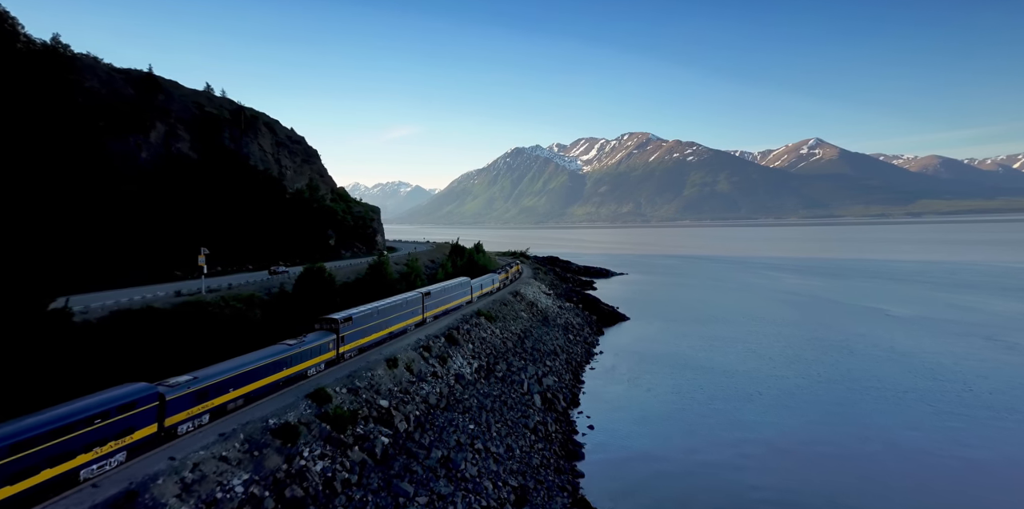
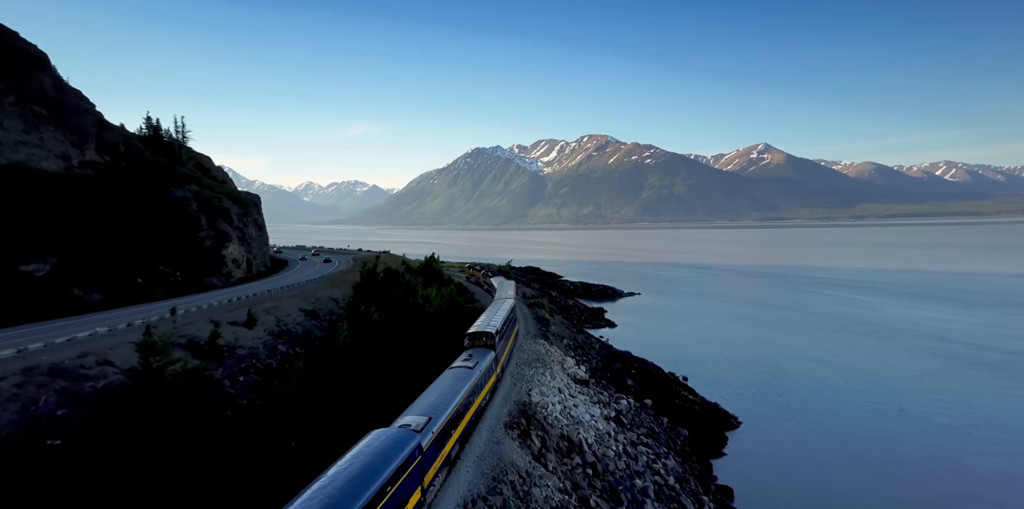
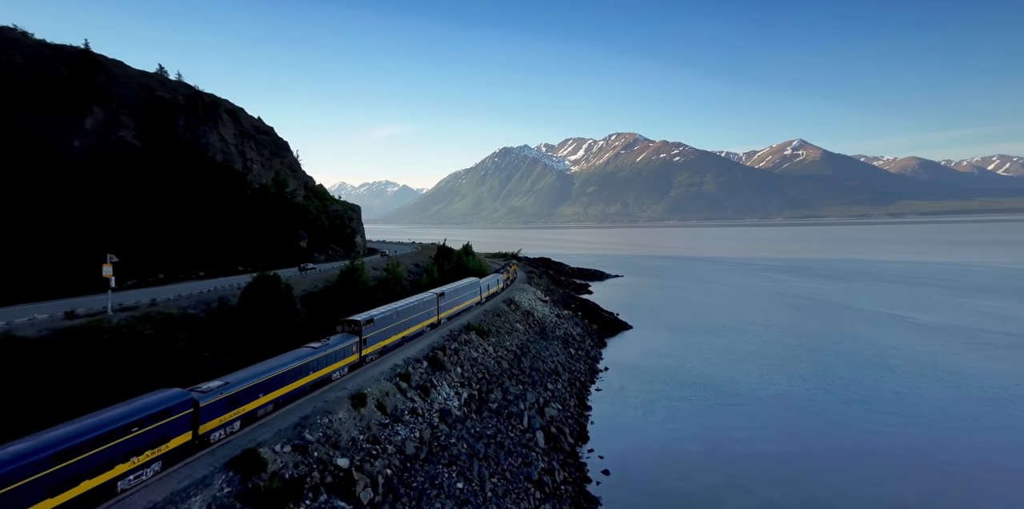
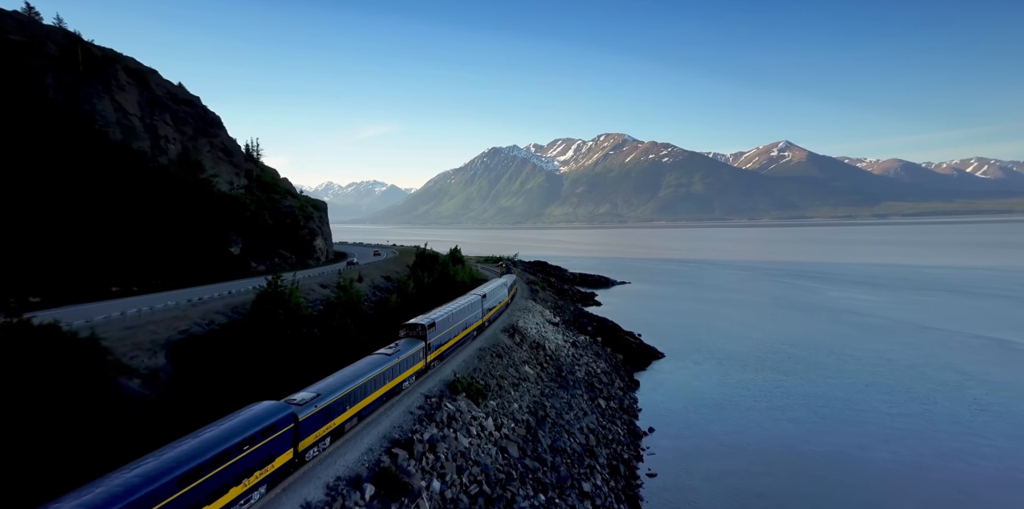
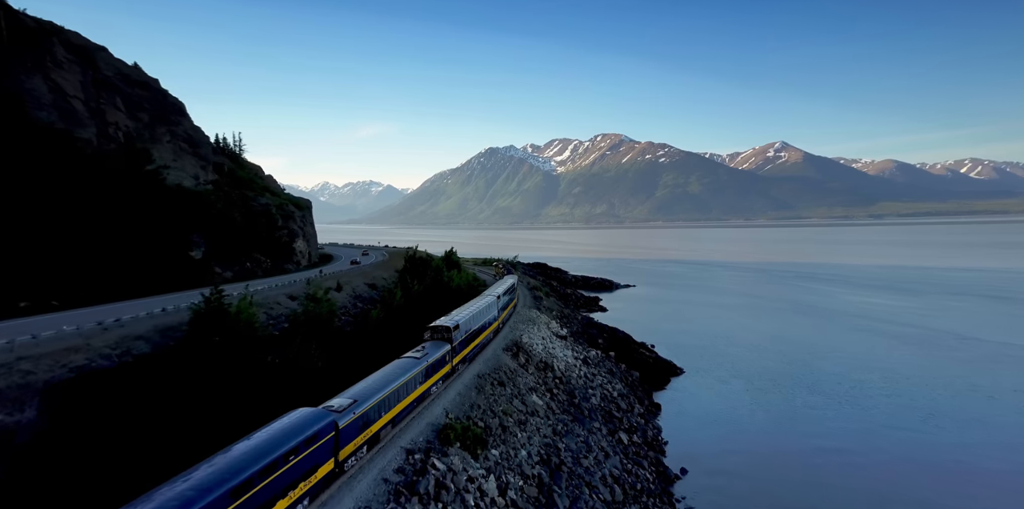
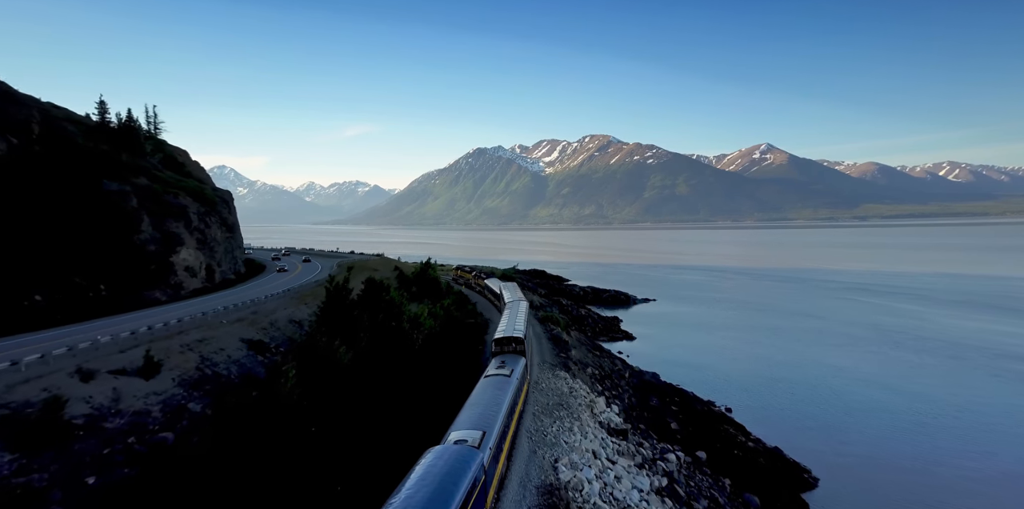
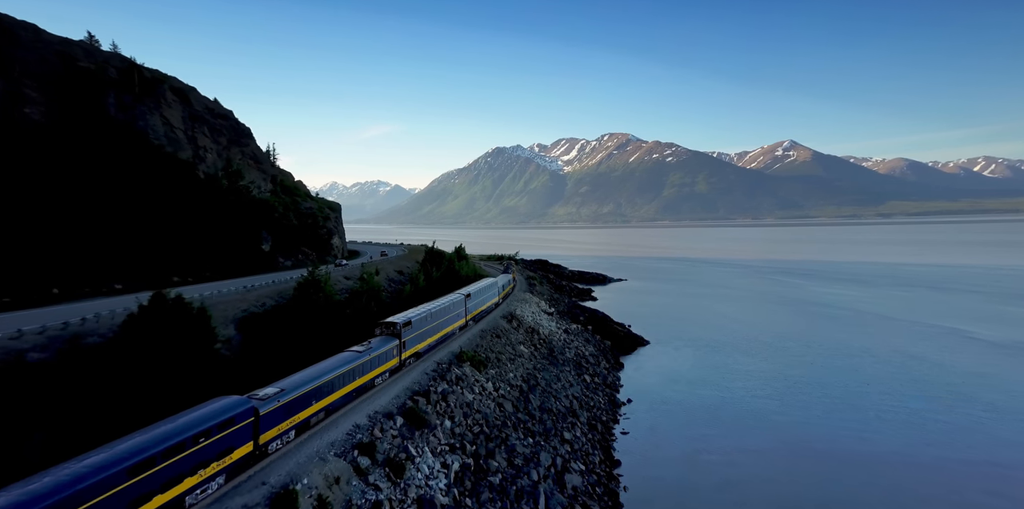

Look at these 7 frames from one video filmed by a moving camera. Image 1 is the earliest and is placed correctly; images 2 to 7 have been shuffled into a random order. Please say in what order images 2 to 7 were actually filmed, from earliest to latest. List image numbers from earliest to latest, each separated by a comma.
3, 7, 4, 5, 2, 6
